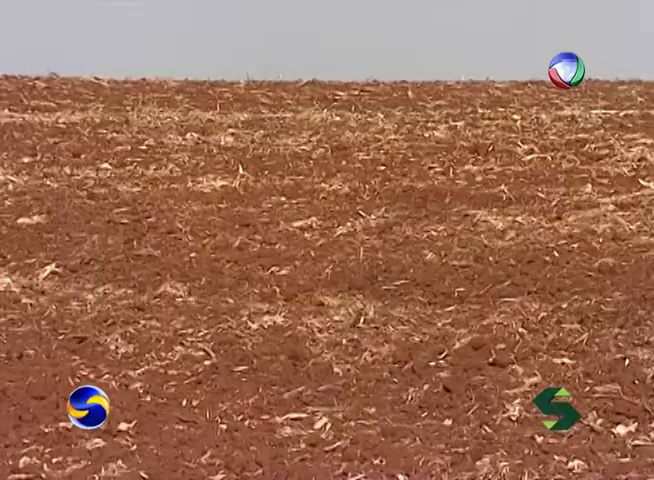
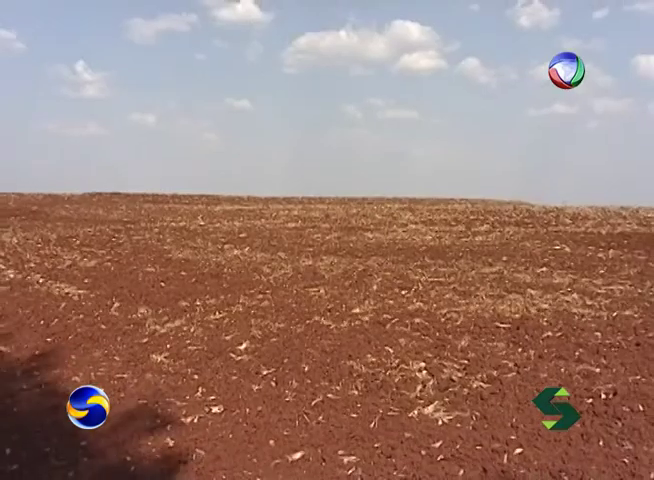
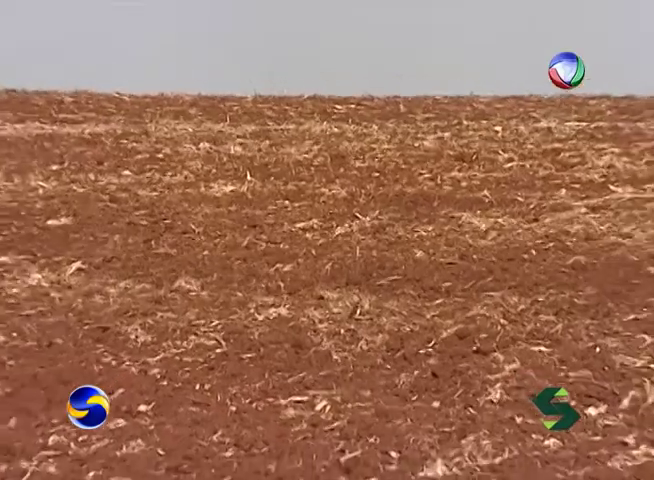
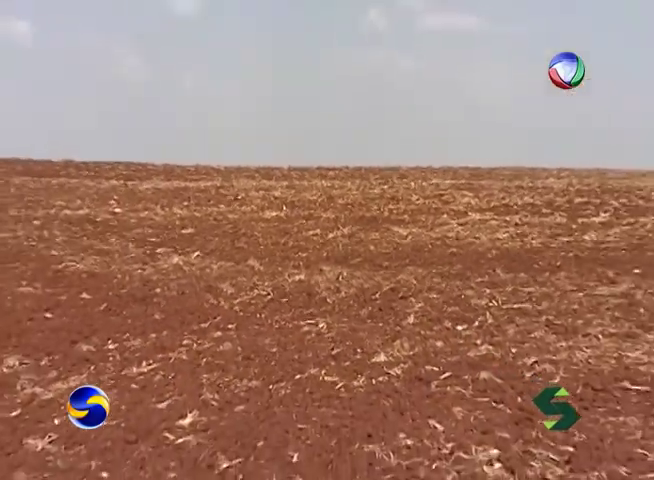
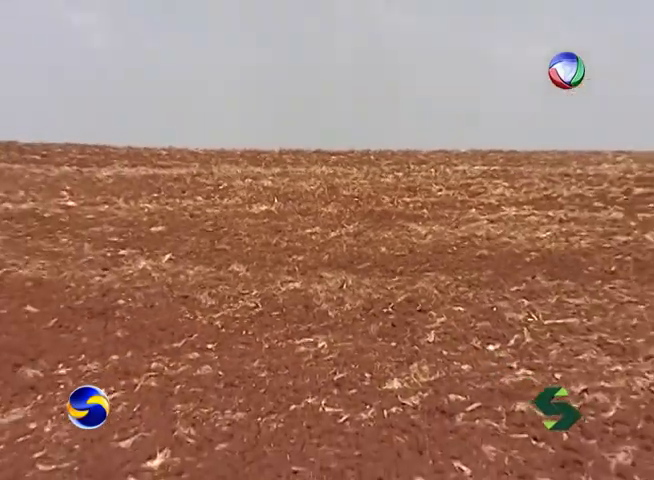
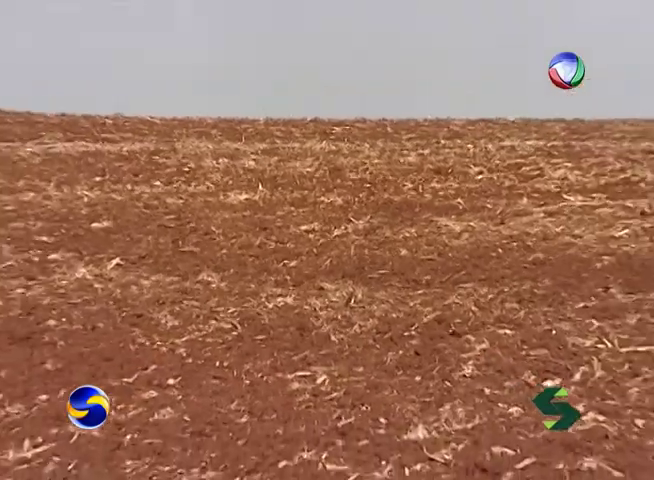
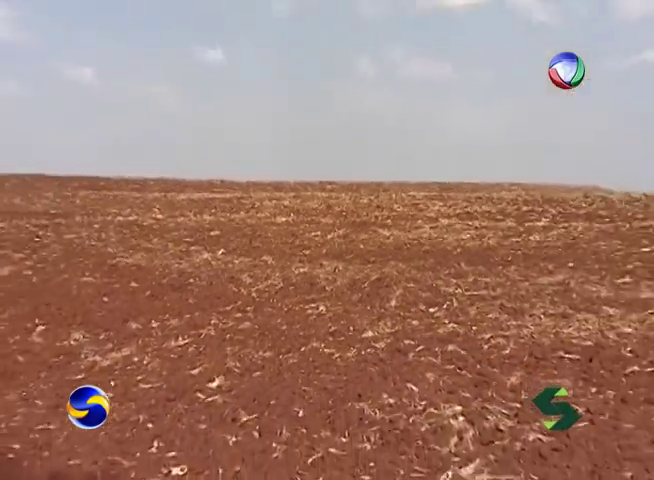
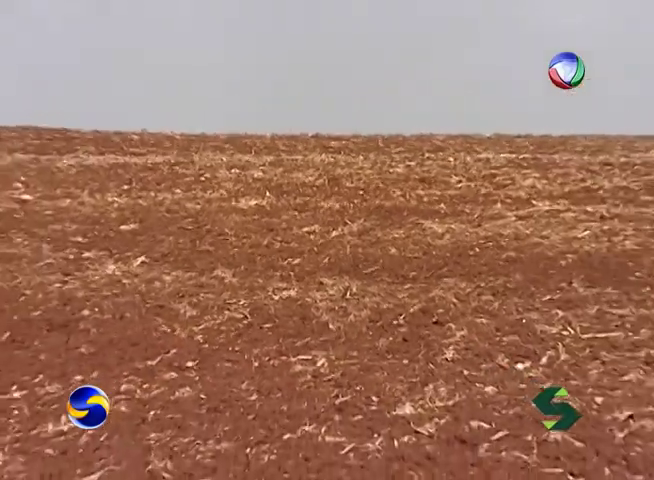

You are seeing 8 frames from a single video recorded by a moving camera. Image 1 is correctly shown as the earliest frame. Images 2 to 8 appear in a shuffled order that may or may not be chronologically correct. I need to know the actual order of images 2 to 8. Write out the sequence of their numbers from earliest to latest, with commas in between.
3, 6, 8, 5, 4, 7, 2
